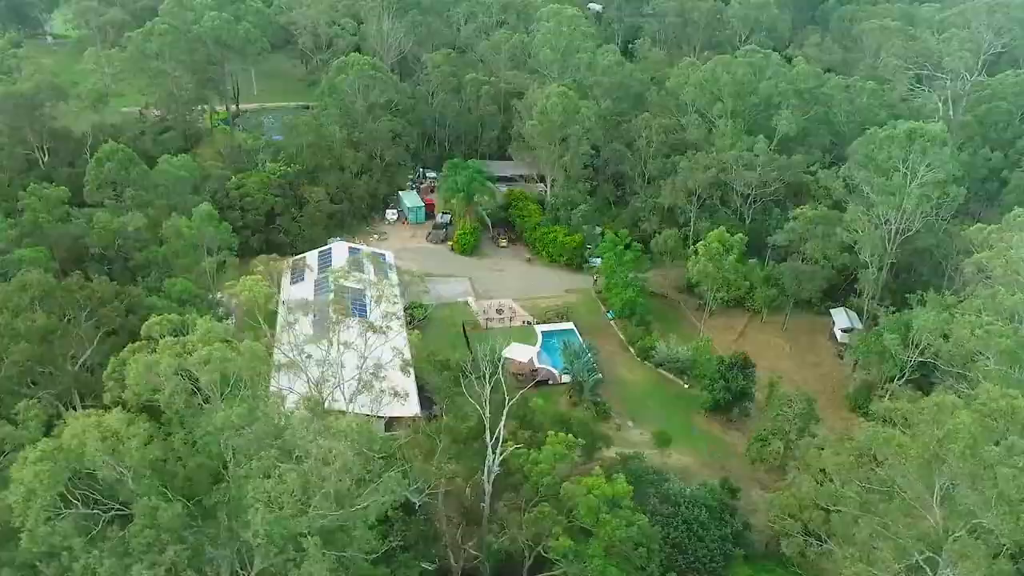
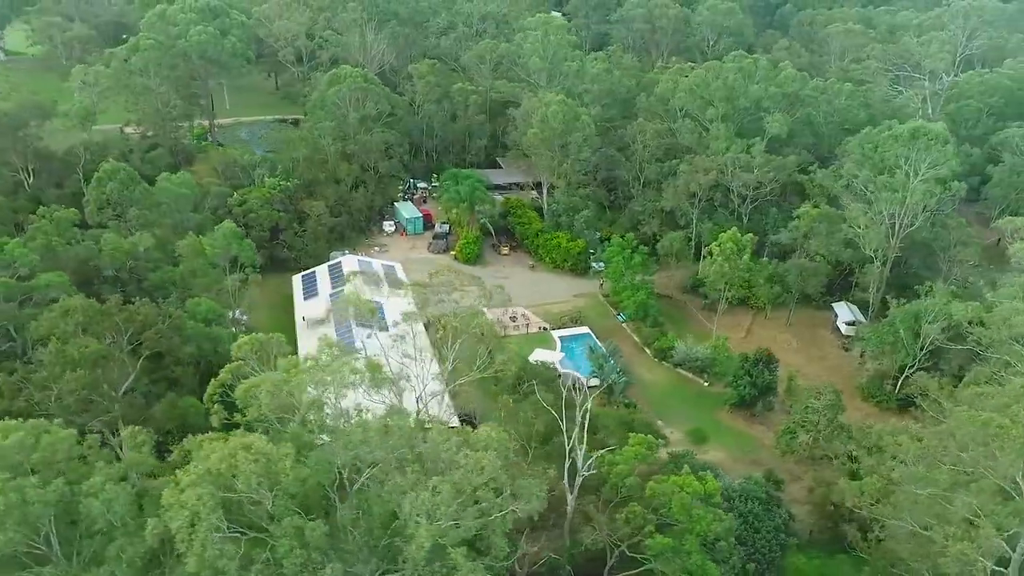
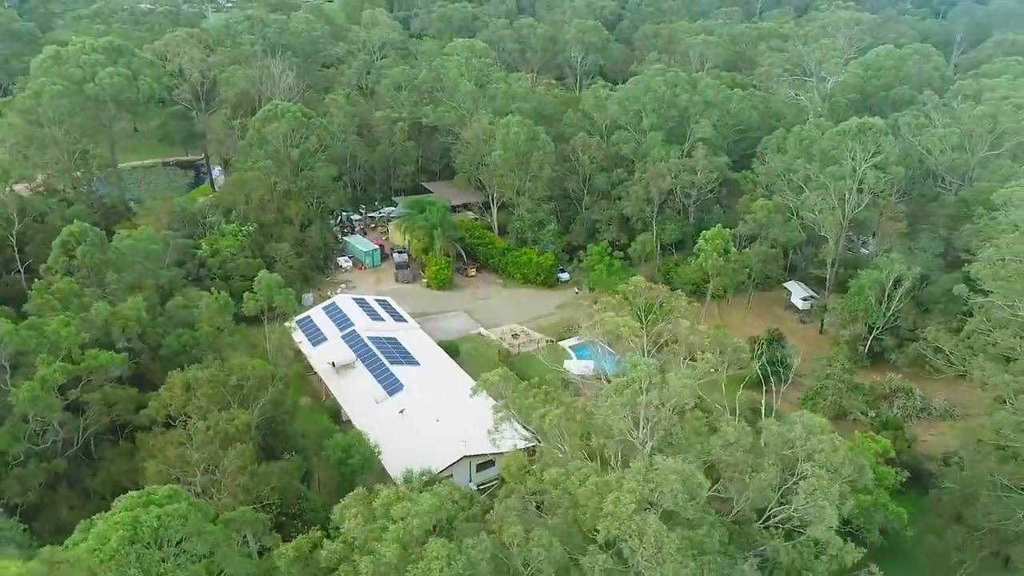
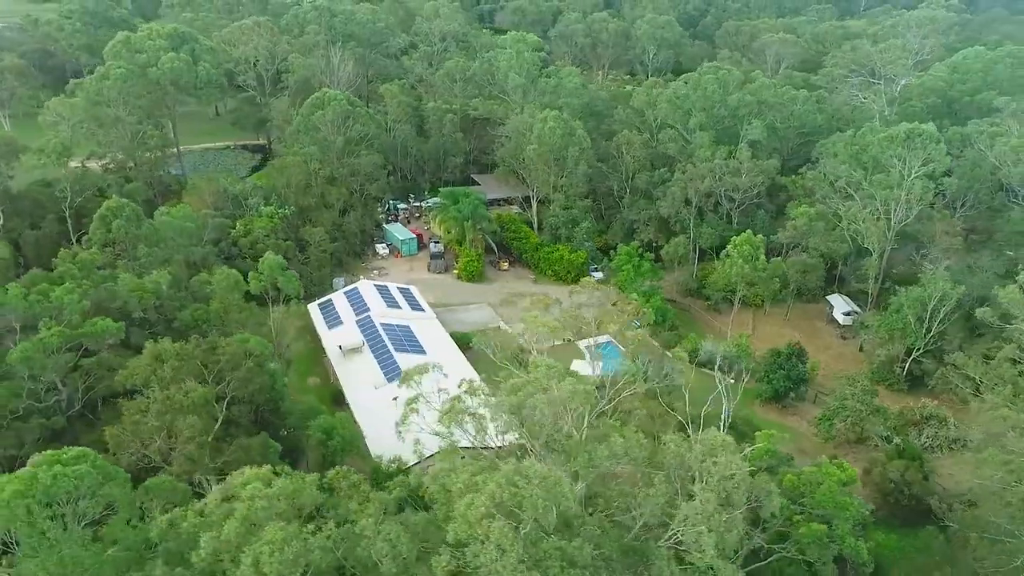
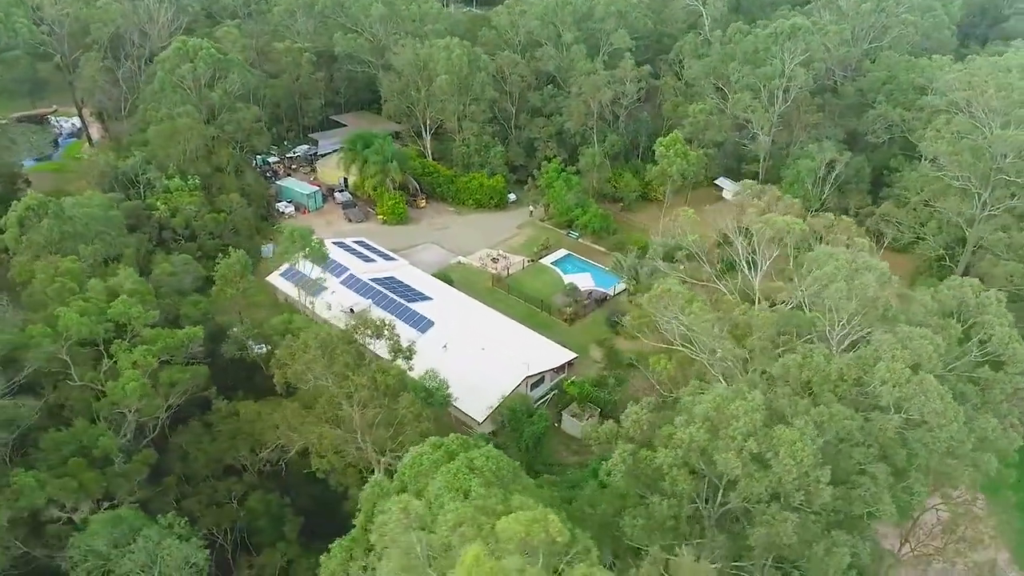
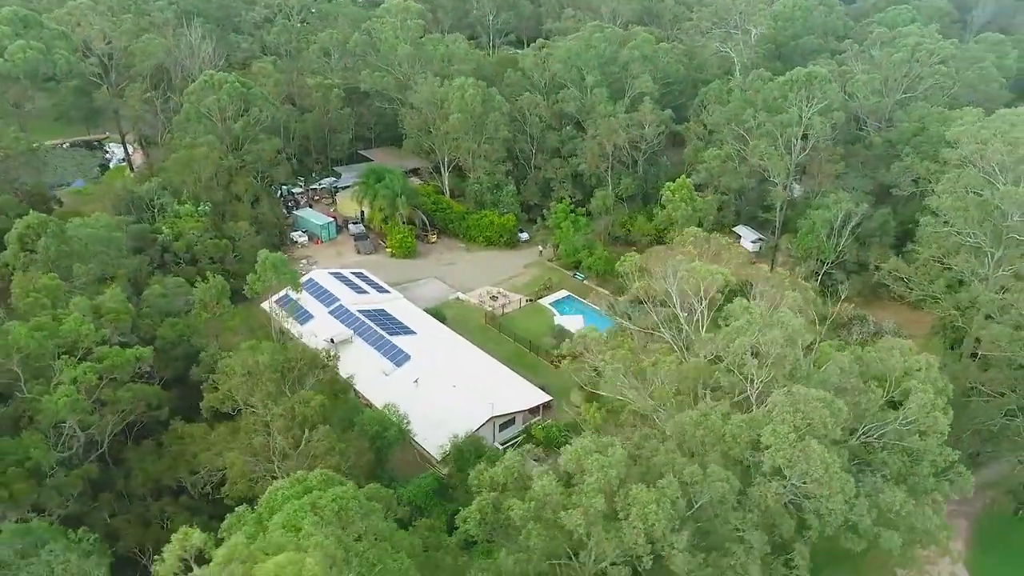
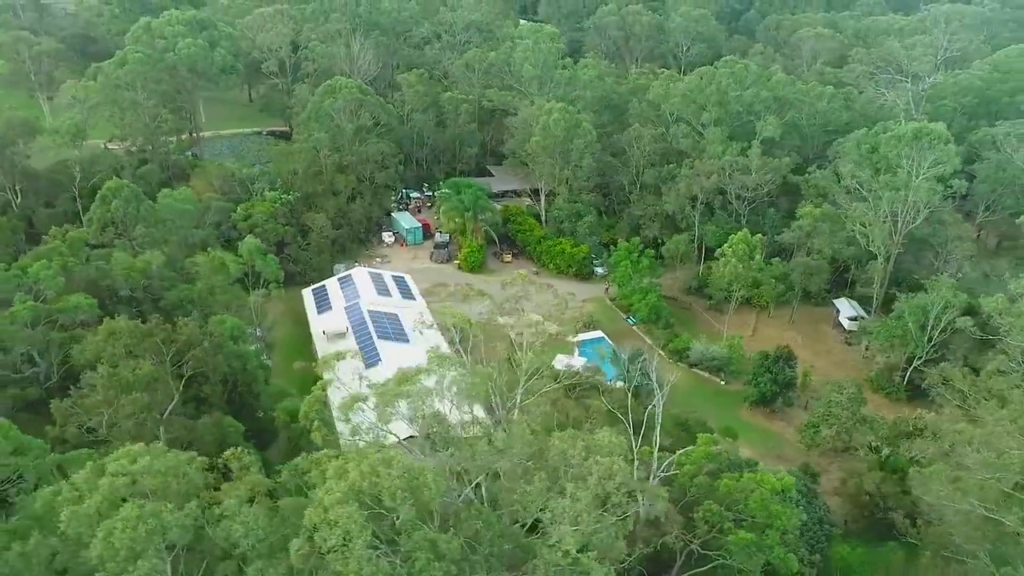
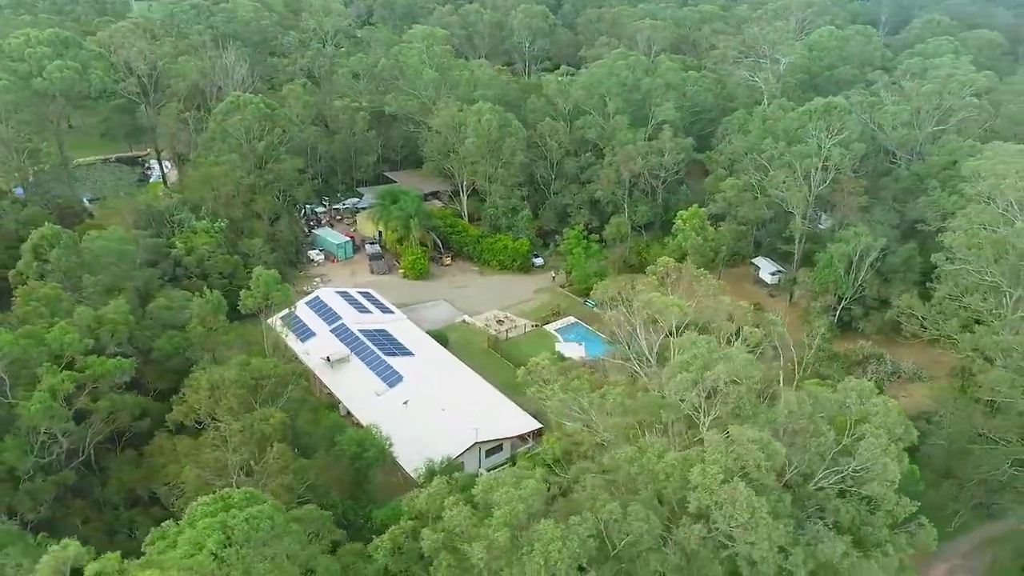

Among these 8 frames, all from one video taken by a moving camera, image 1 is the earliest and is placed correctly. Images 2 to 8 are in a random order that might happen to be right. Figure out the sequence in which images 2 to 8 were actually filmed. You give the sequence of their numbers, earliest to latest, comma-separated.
2, 7, 4, 3, 8, 6, 5
